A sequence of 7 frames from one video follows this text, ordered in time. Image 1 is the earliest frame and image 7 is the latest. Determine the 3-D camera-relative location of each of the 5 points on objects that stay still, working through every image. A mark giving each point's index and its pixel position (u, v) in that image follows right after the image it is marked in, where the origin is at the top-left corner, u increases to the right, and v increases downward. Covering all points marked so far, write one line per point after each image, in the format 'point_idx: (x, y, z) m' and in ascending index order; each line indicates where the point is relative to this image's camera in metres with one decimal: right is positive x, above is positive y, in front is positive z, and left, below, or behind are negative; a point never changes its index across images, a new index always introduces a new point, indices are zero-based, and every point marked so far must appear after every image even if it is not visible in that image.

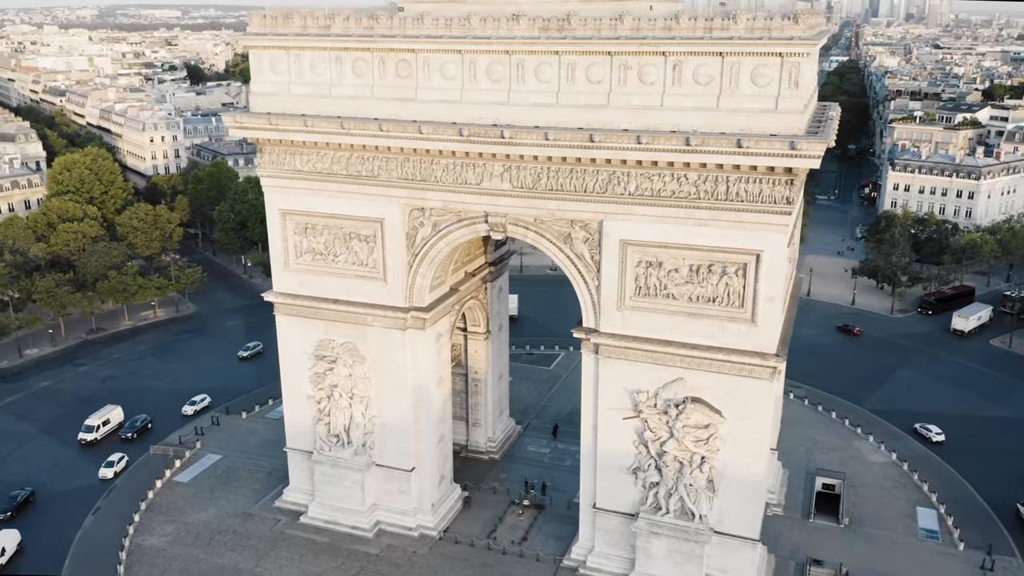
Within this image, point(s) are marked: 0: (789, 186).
0: (+6.6, +2.4, +19.5) m
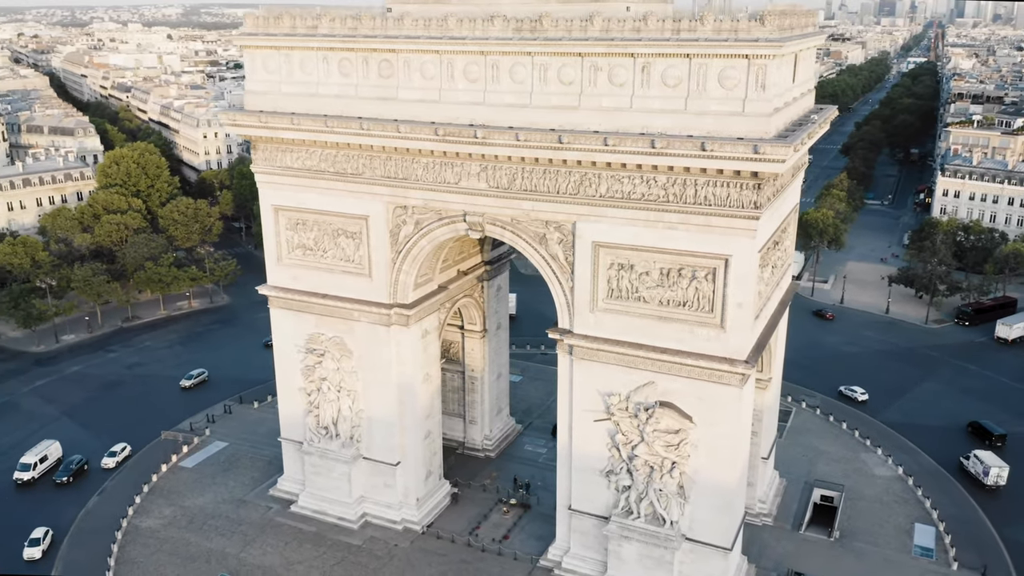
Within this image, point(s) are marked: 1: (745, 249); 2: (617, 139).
0: (+5.7, +2.3, +19.2) m
1: (+5.6, +0.9, +19.7) m
2: (+2.5, +3.6, +19.8) m
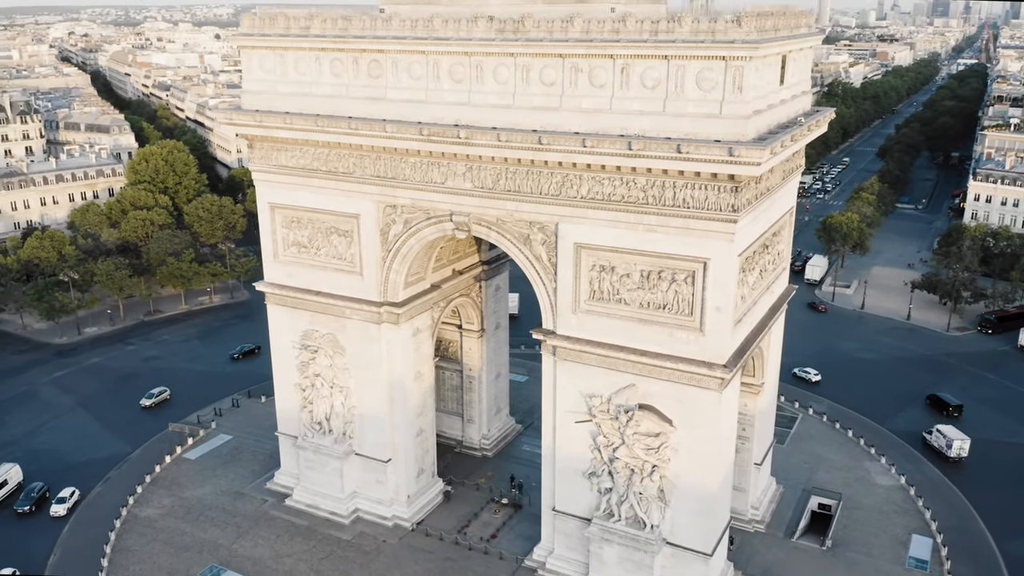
0: (+5.1, +2.2, +19.0) m
1: (+5.0, +0.8, +19.6) m
2: (+2.0, +3.5, +19.8) m
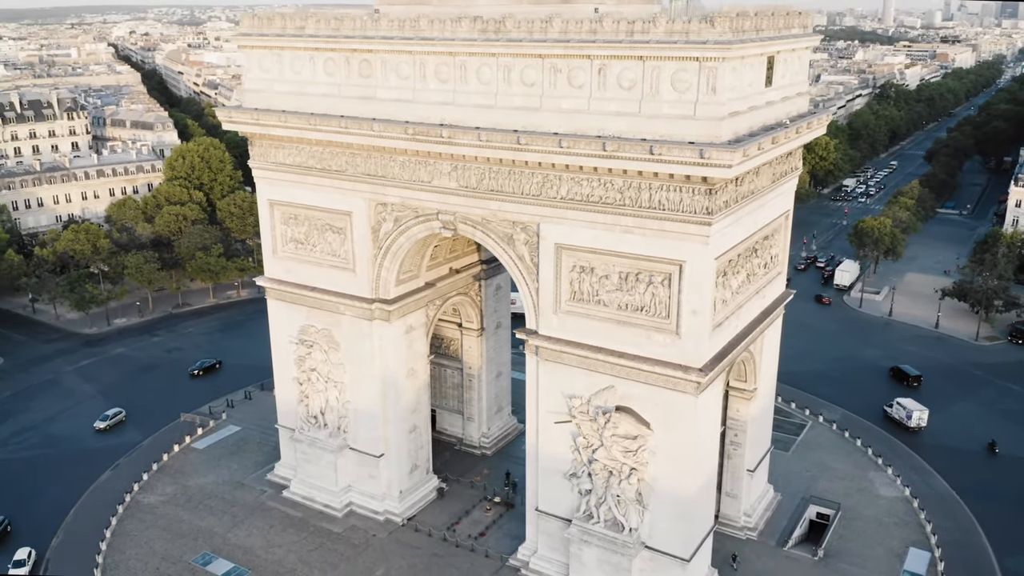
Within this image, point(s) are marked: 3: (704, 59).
0: (+4.5, +2.1, +18.8) m
1: (+4.4, +0.8, +19.4) m
2: (+1.4, +3.5, +19.7) m
3: (+4.3, +5.1, +18.2) m
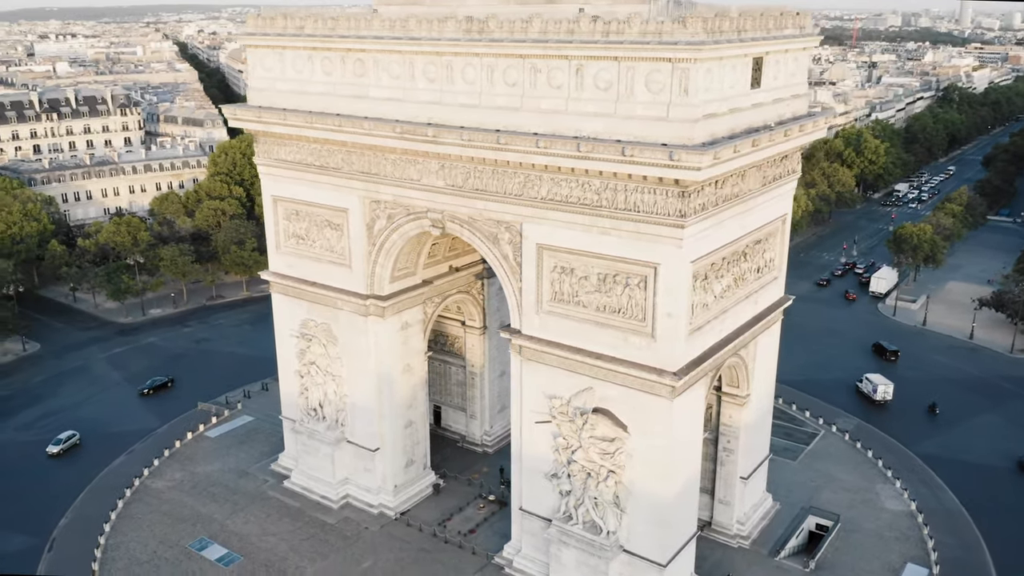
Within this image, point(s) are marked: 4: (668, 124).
0: (+3.8, +2.0, +18.6) m
1: (+3.7, +0.7, +19.2) m
2: (+0.9, +3.5, +19.7) m
3: (+3.6, +5.0, +18.0) m
4: (+3.5, +3.7, +18.3) m
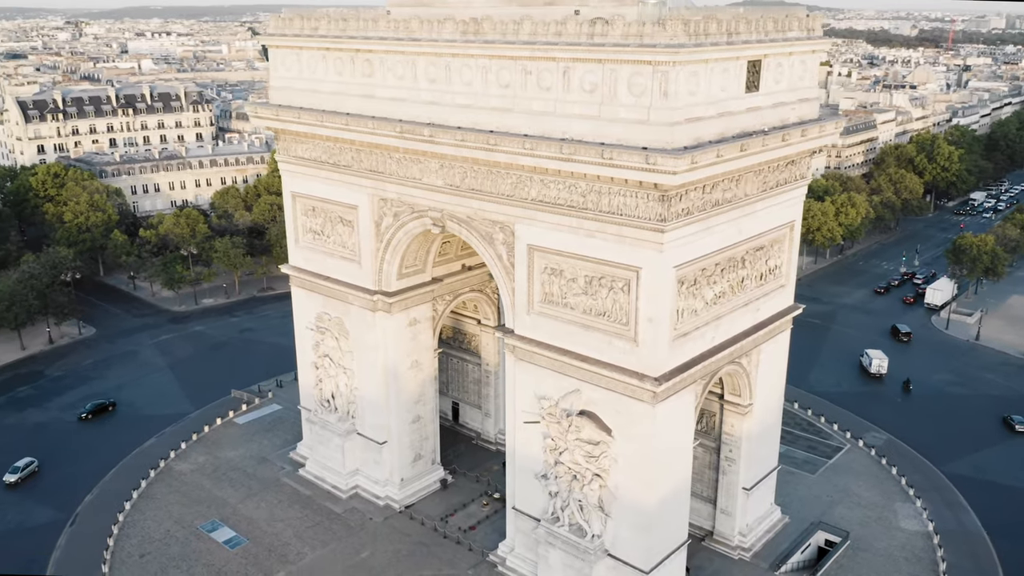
0: (+3.3, +1.9, +18.5) m
1: (+3.3, +0.6, +19.0) m
2: (+0.5, +3.5, +19.8) m
3: (+3.2, +4.9, +17.8) m
4: (+3.0, +3.6, +18.2) m
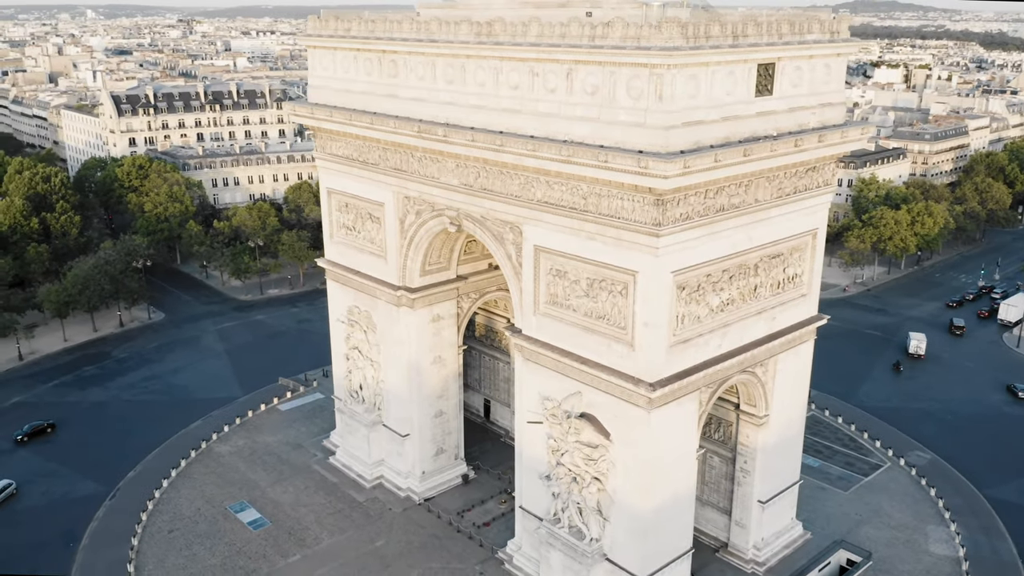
0: (+3.2, +1.8, +18.3) m
1: (+3.1, +0.5, +18.9) m
2: (+0.6, +3.5, +19.9) m
3: (+3.1, +4.8, +17.7) m
4: (+2.9, +3.5, +18.0) m
